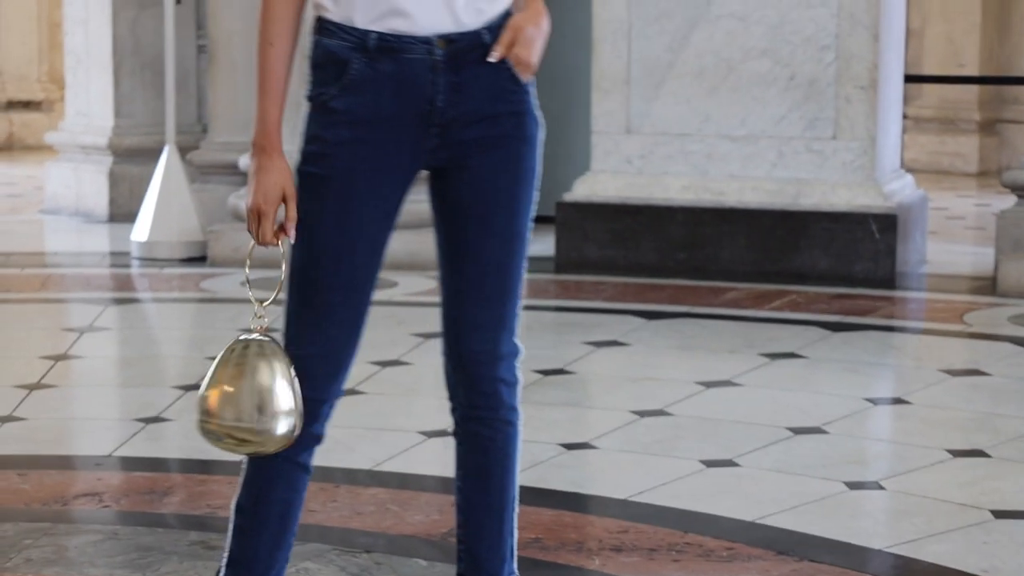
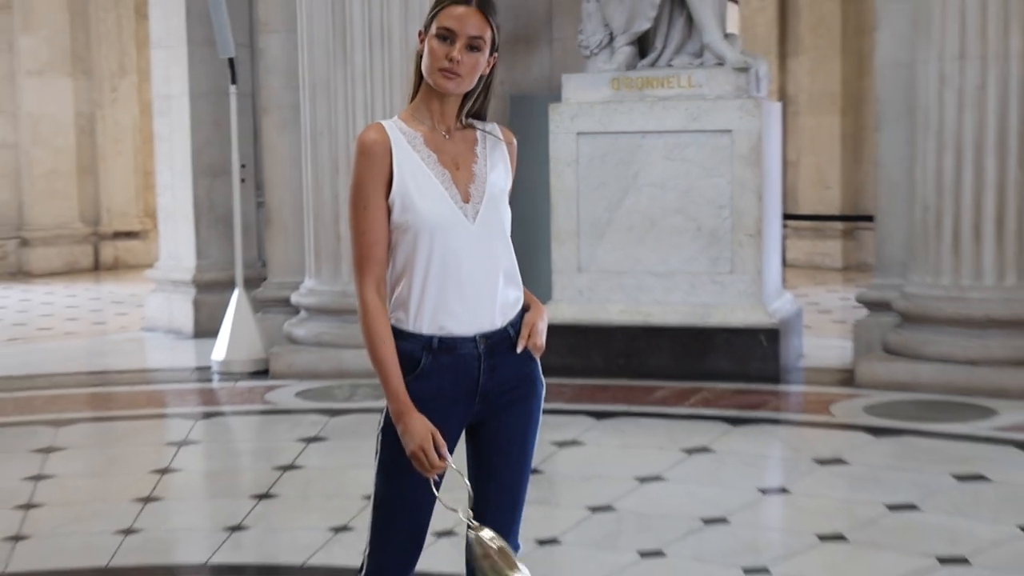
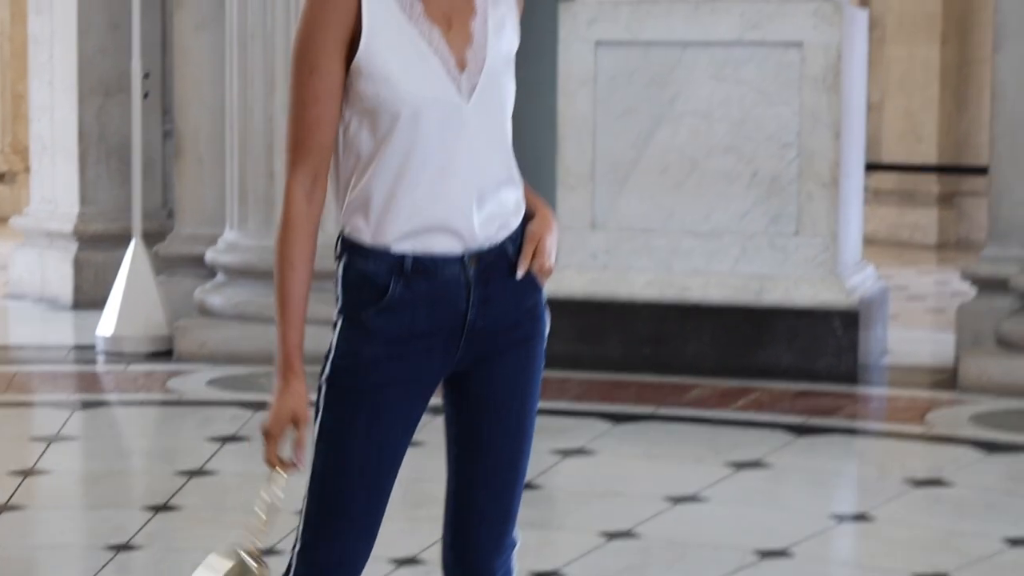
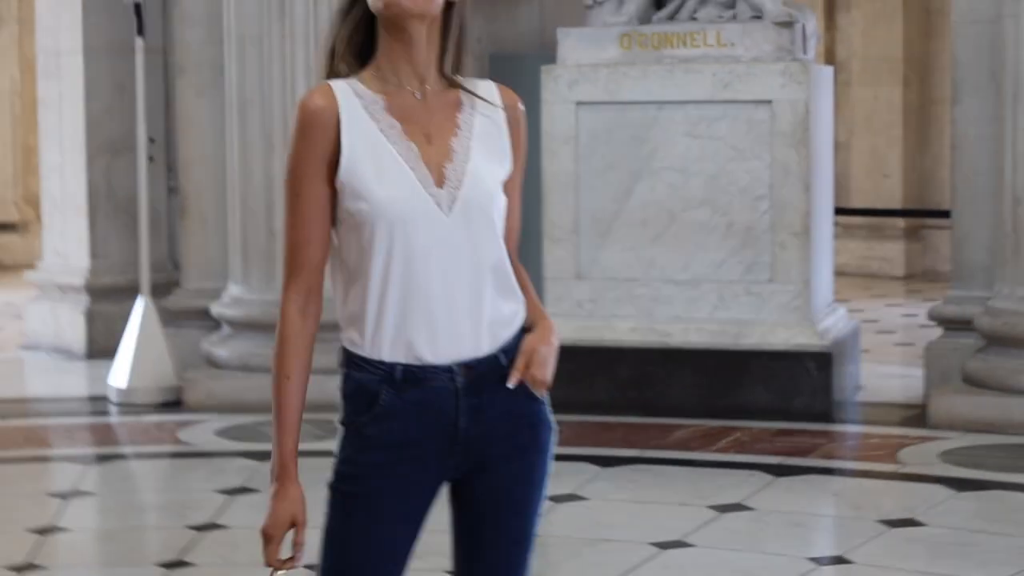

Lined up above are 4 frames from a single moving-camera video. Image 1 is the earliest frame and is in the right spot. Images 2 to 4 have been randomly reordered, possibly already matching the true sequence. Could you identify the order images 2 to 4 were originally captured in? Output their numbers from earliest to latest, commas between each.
3, 4, 2
